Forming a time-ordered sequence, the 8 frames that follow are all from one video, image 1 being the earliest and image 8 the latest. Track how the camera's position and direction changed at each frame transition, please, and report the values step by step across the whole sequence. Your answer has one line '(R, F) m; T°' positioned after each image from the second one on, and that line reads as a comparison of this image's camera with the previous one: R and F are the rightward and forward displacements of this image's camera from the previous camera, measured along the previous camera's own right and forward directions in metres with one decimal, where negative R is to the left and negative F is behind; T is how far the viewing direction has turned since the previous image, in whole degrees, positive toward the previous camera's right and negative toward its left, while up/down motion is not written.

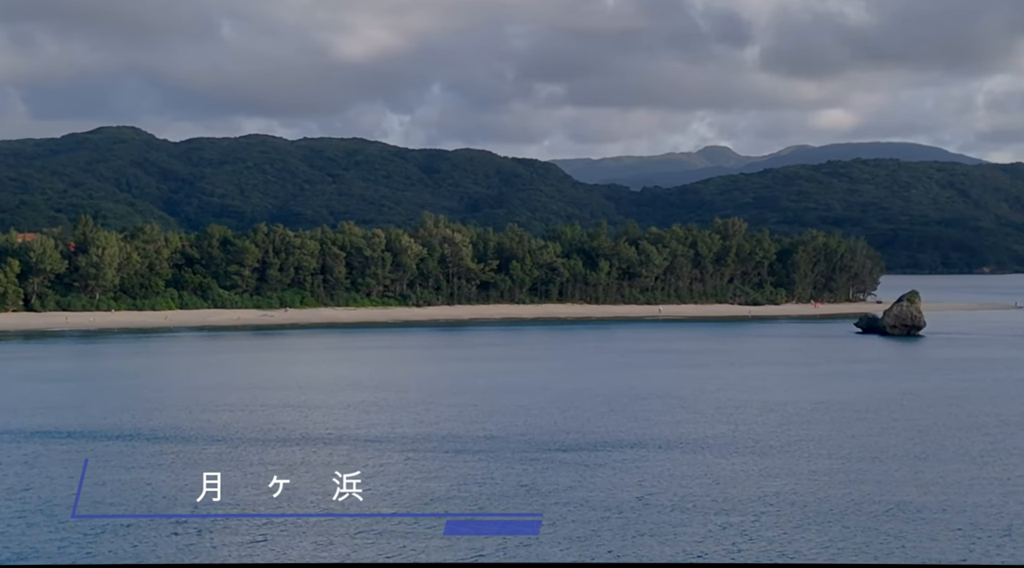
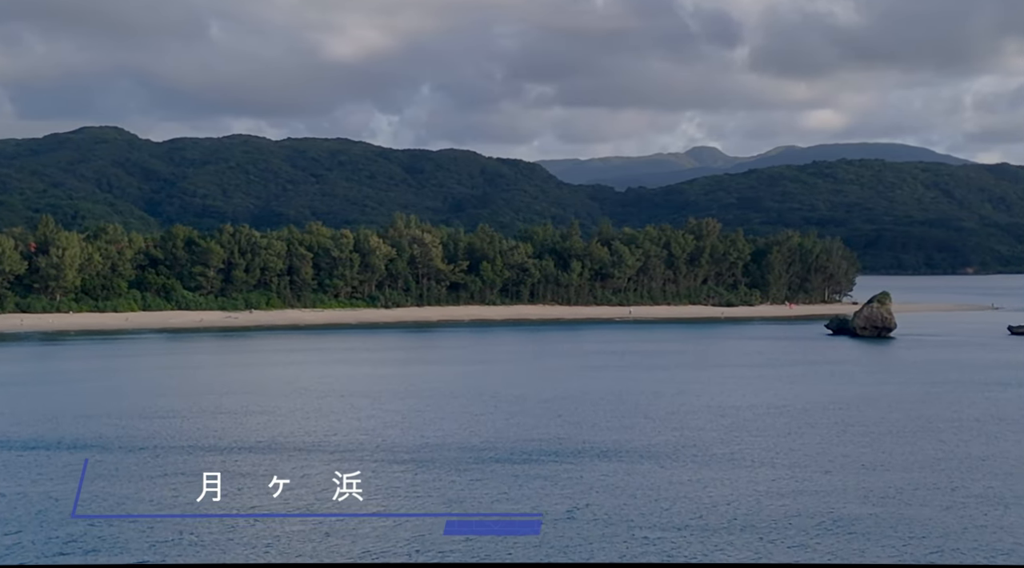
(+1.6, +1.5) m; 0°
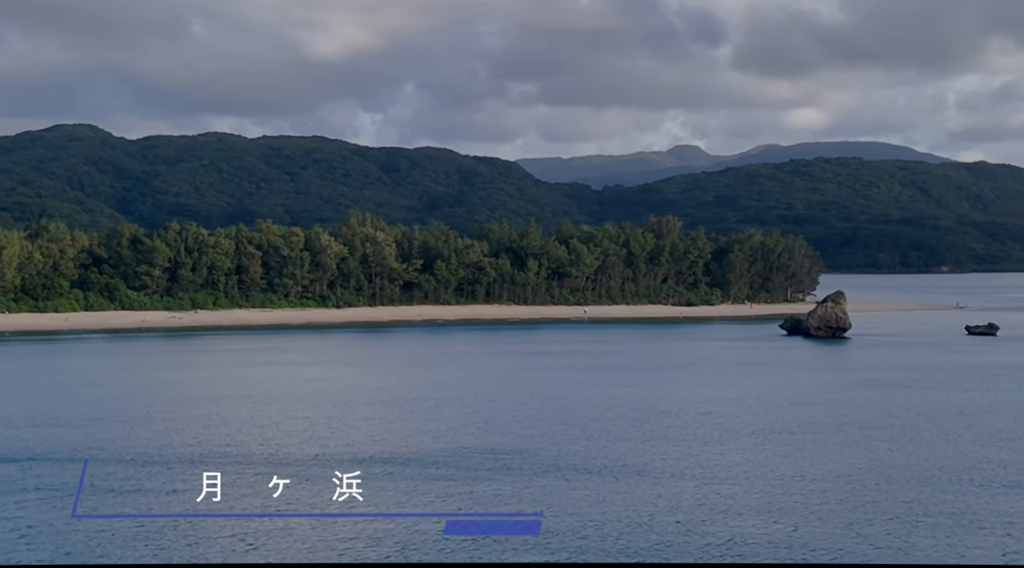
(+2.5, +2.3) m; +1°
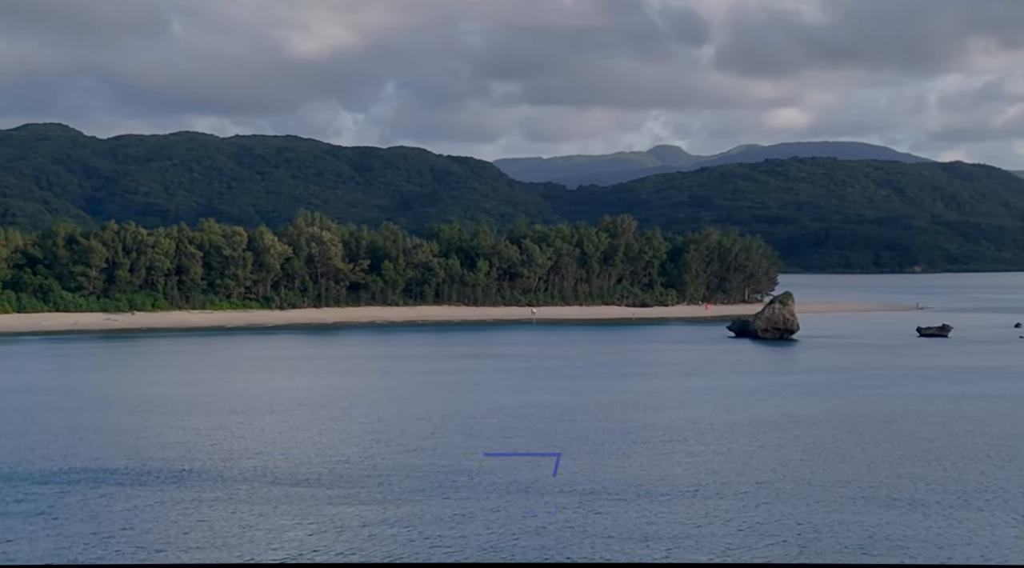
(+2.7, +2.6) m; +1°
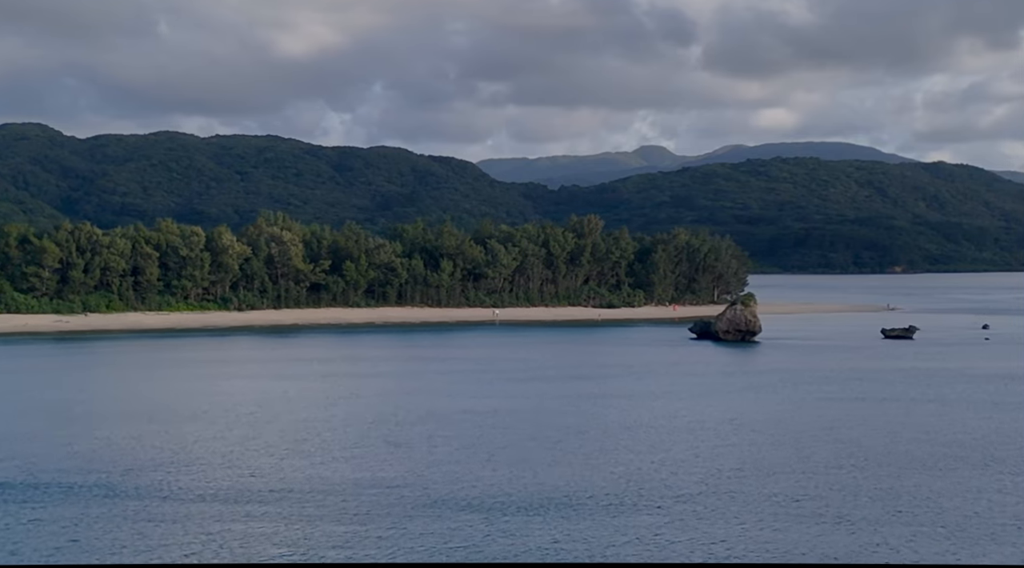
(+1.9, +1.9) m; 0°
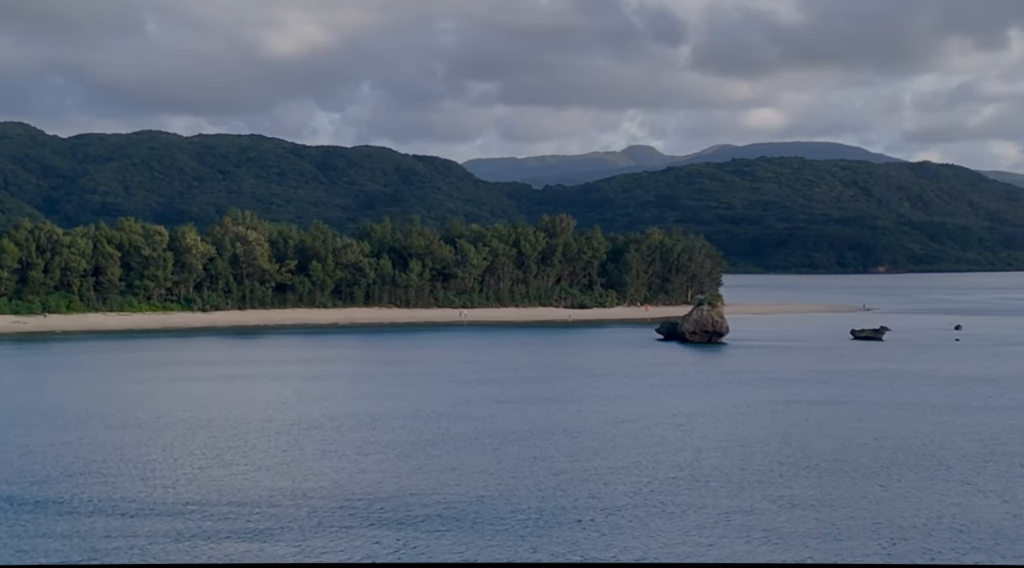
(+1.6, +1.7) m; 0°
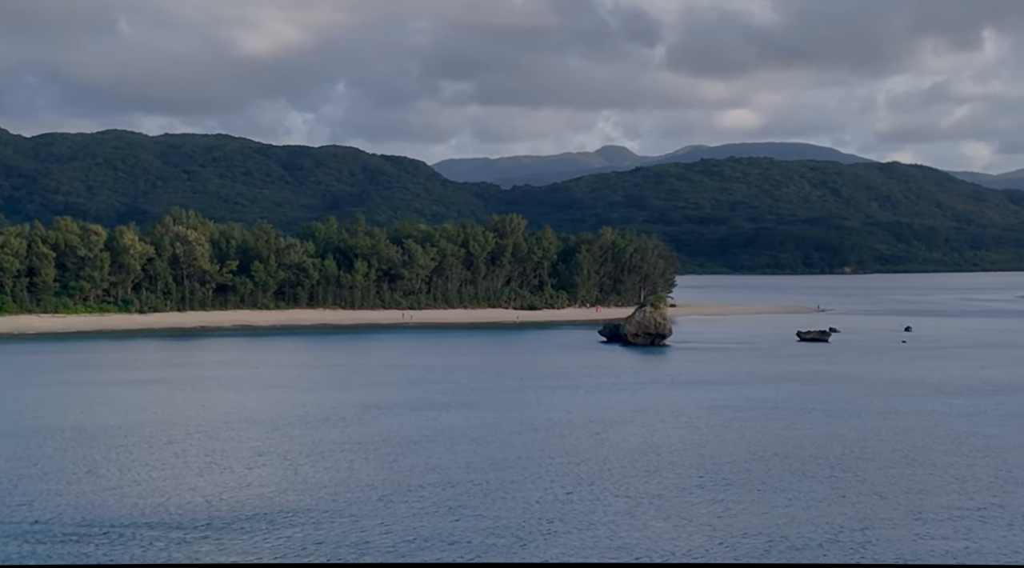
(+2.2, +2.2) m; +1°
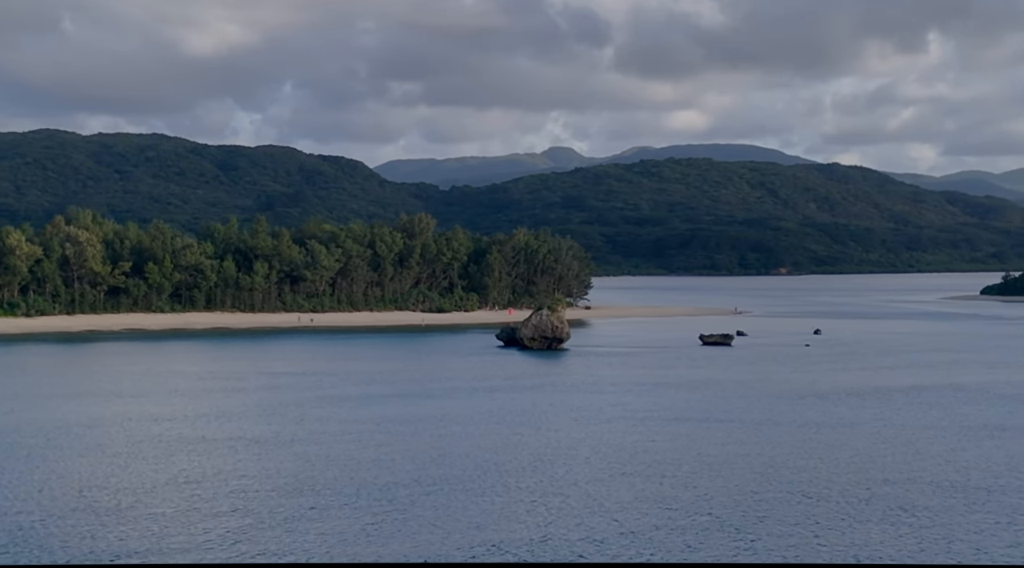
(+3.3, +3.4) m; +2°
